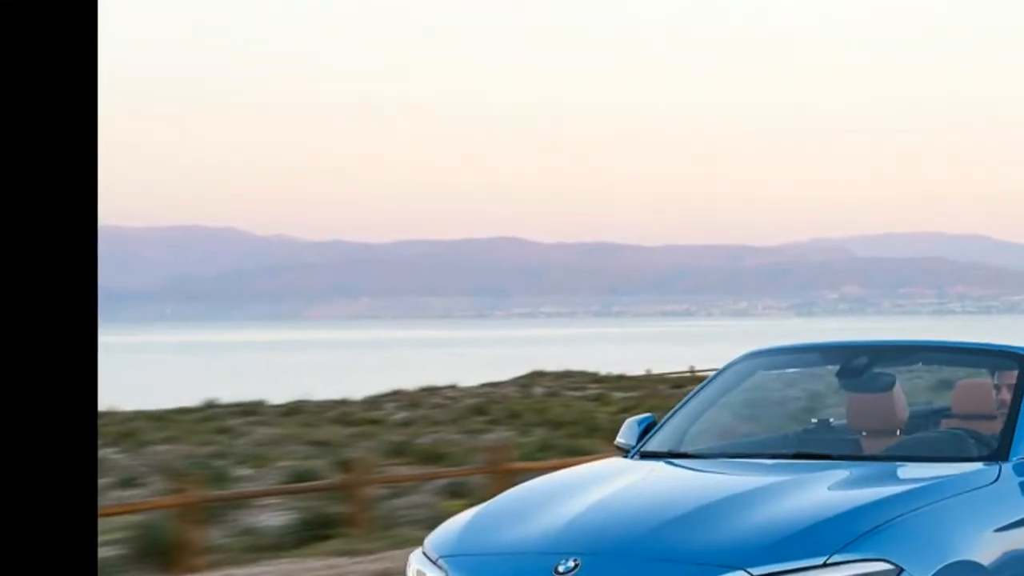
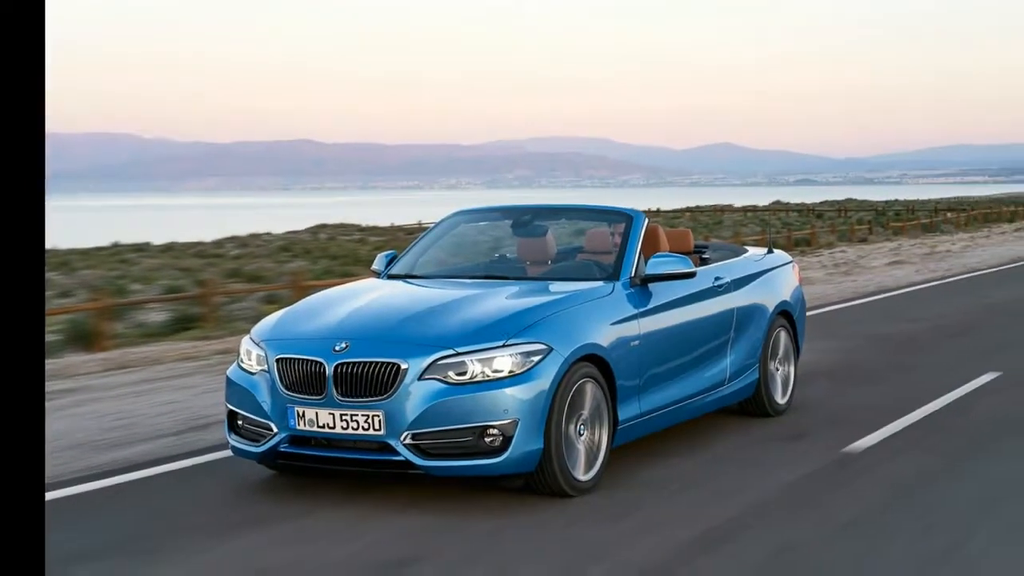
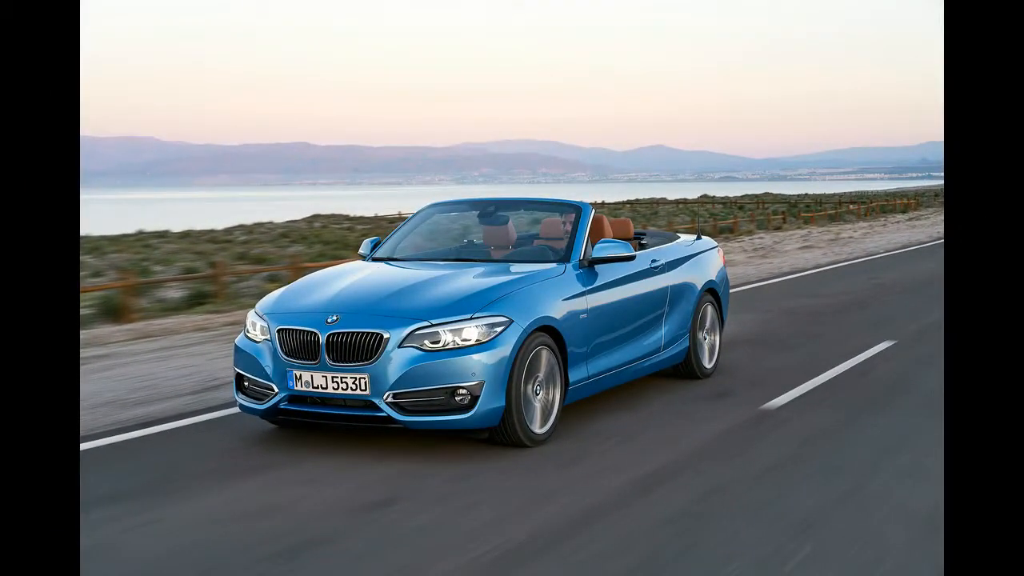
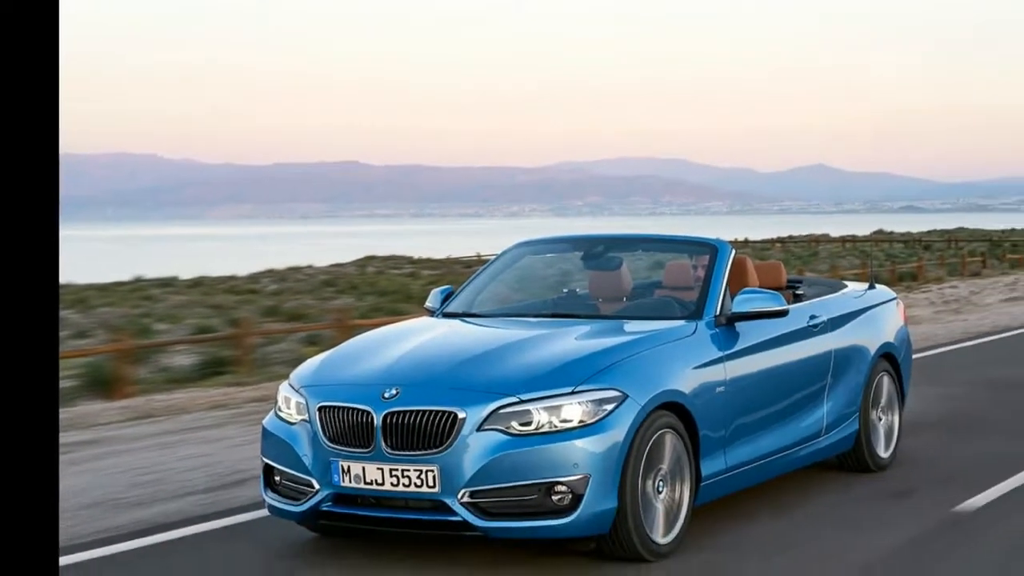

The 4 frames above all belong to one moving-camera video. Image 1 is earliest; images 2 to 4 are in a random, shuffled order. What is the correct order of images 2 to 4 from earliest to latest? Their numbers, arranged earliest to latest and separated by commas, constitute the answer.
4, 2, 3
